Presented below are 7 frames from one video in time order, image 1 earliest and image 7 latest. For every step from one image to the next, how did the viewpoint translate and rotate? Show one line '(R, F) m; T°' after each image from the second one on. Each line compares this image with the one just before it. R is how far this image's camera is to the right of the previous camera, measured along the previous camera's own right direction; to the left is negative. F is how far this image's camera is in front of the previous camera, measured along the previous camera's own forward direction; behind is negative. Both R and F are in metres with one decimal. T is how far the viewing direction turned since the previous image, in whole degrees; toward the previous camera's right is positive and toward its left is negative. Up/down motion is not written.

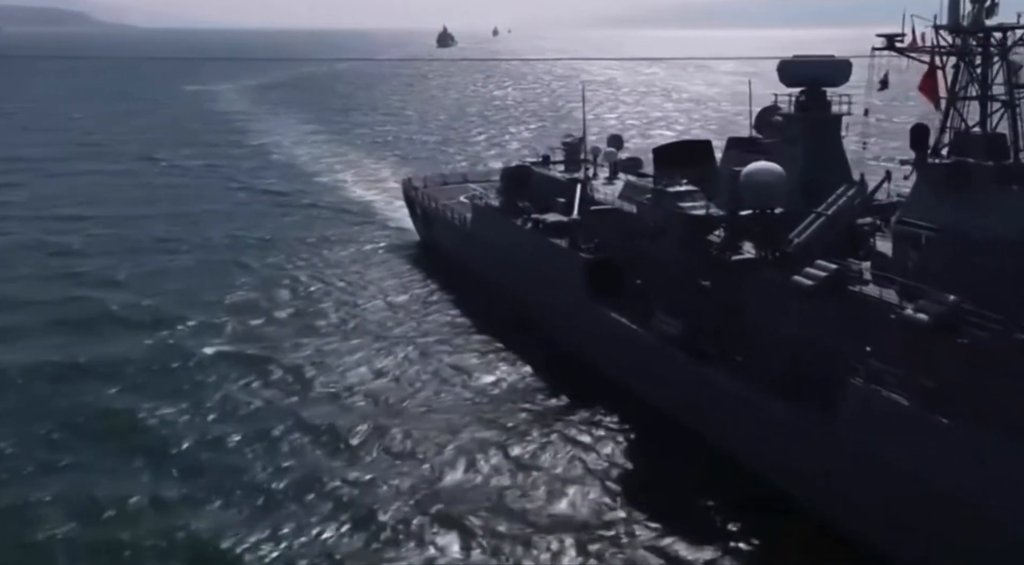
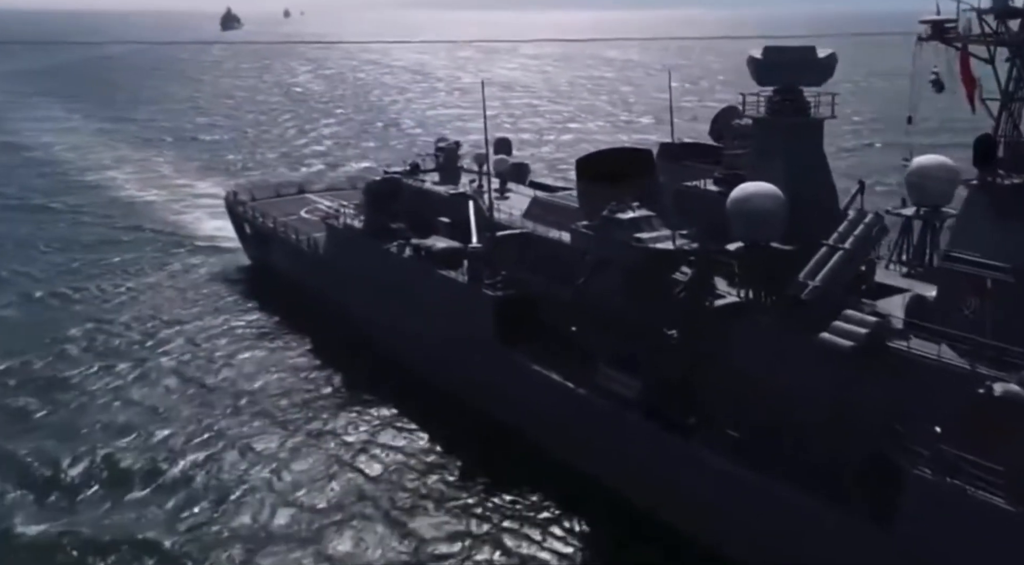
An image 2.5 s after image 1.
(-1.8, +4.9) m; +12°
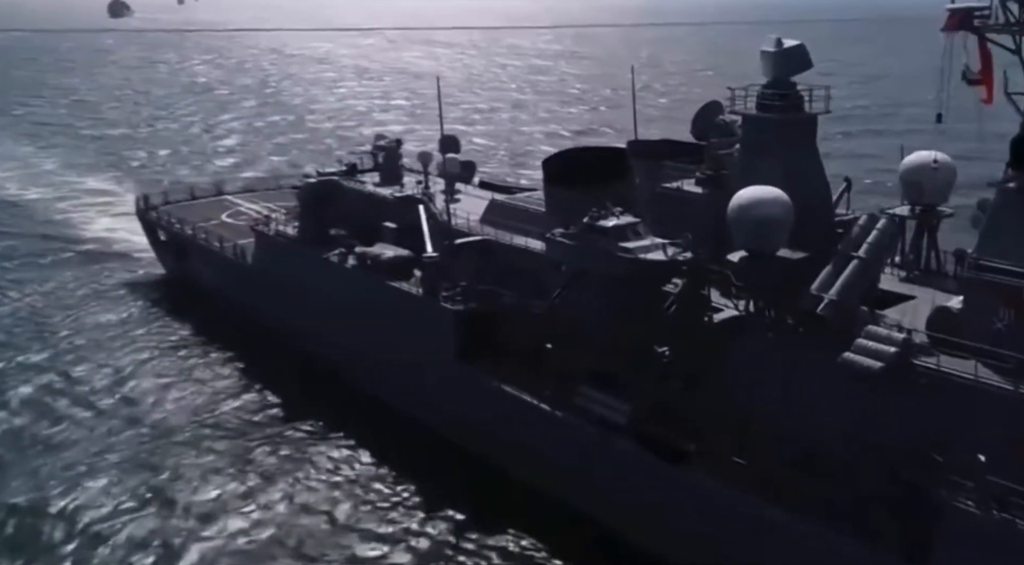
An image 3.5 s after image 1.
(-1.0, +1.6) m; +6°
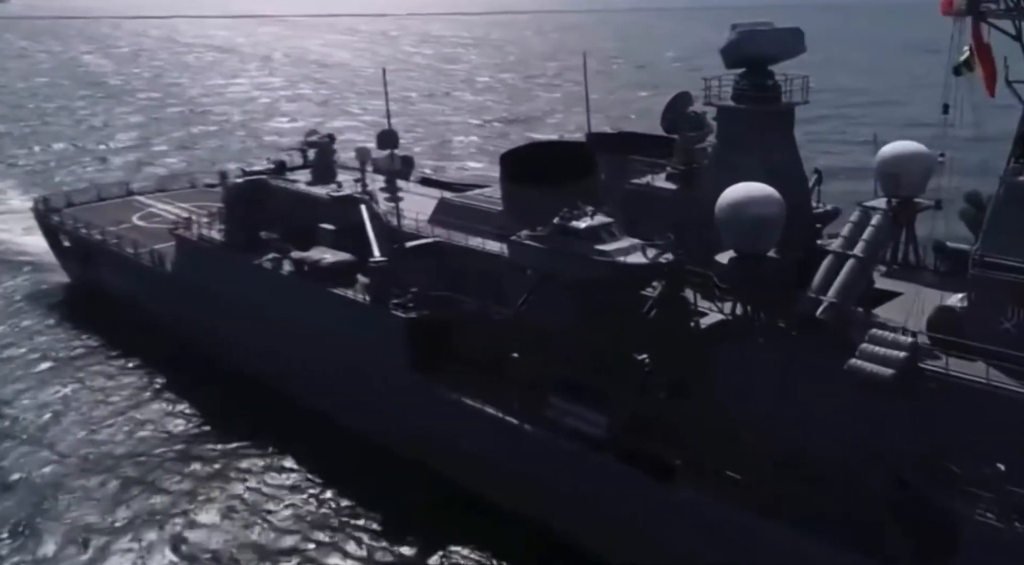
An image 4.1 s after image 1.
(-0.9, +1.1) m; +6°
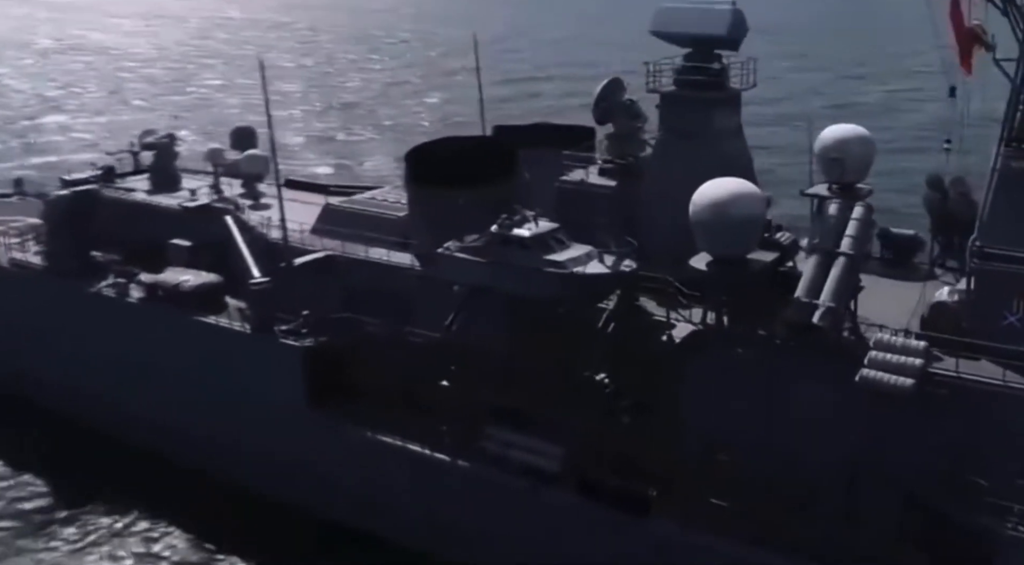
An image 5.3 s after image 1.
(-1.7, +2.0) m; +12°
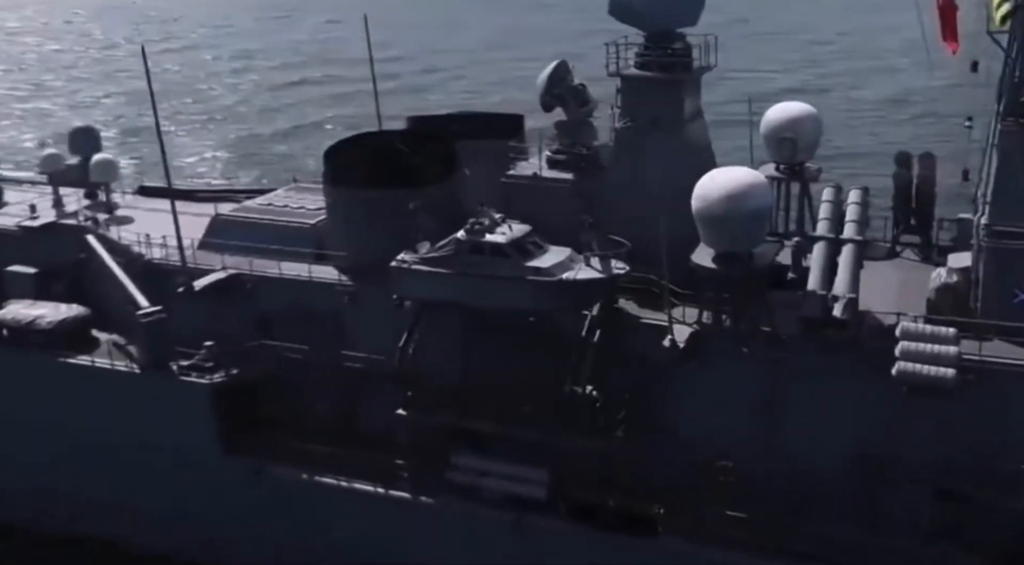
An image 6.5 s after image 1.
(-2.1, +1.6) m; +13°
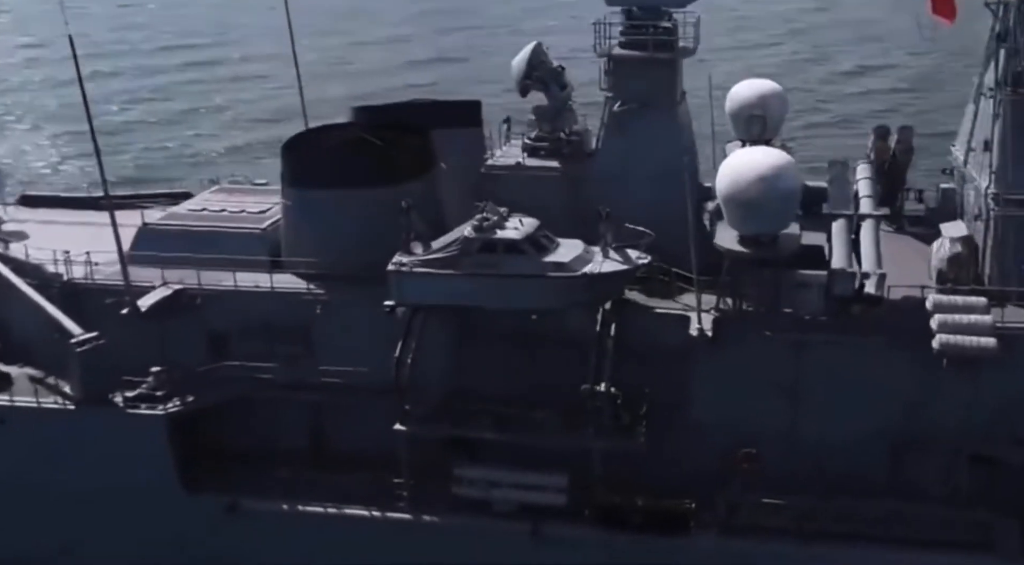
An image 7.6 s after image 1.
(-2.1, +1.0) m; +11°
